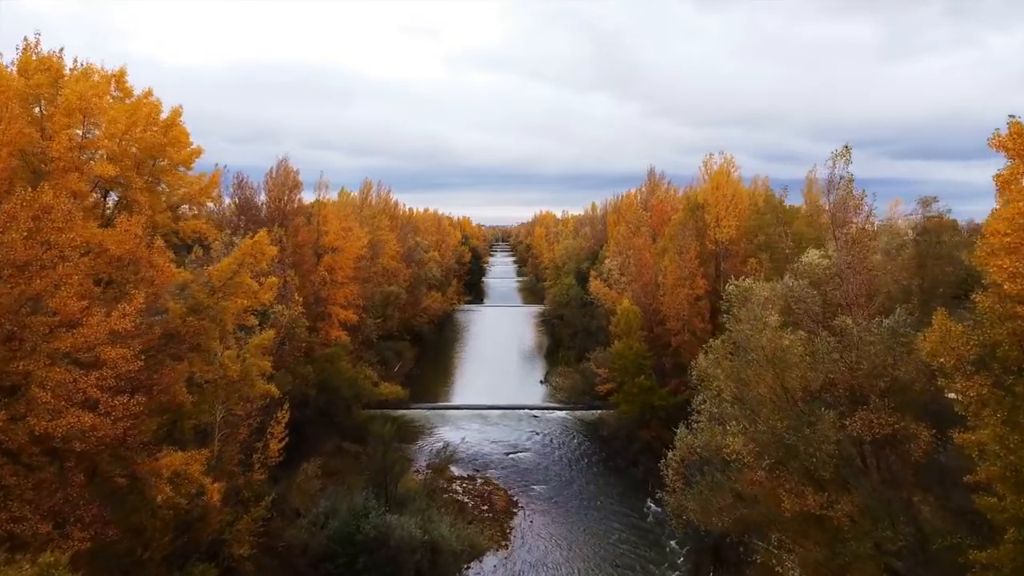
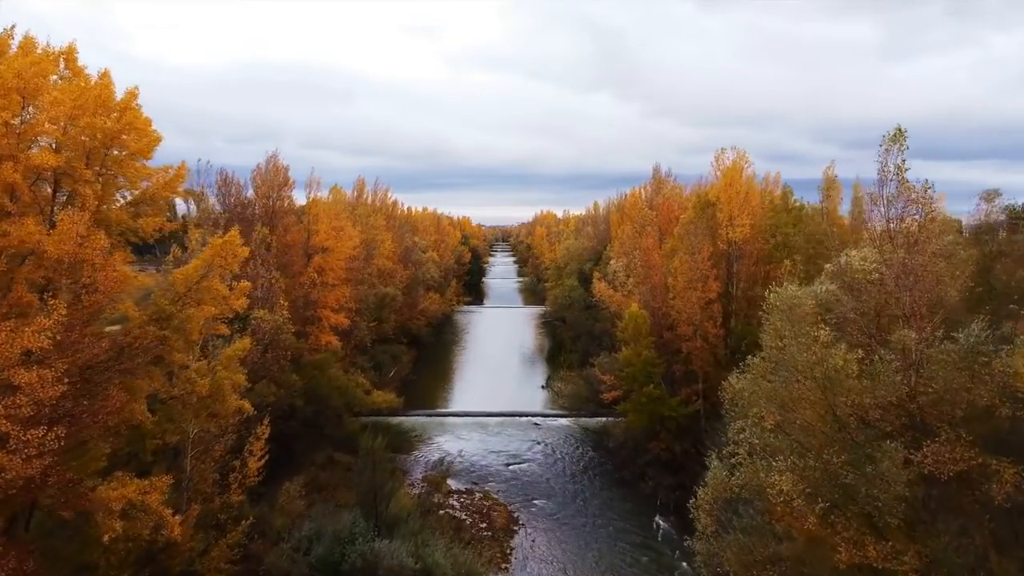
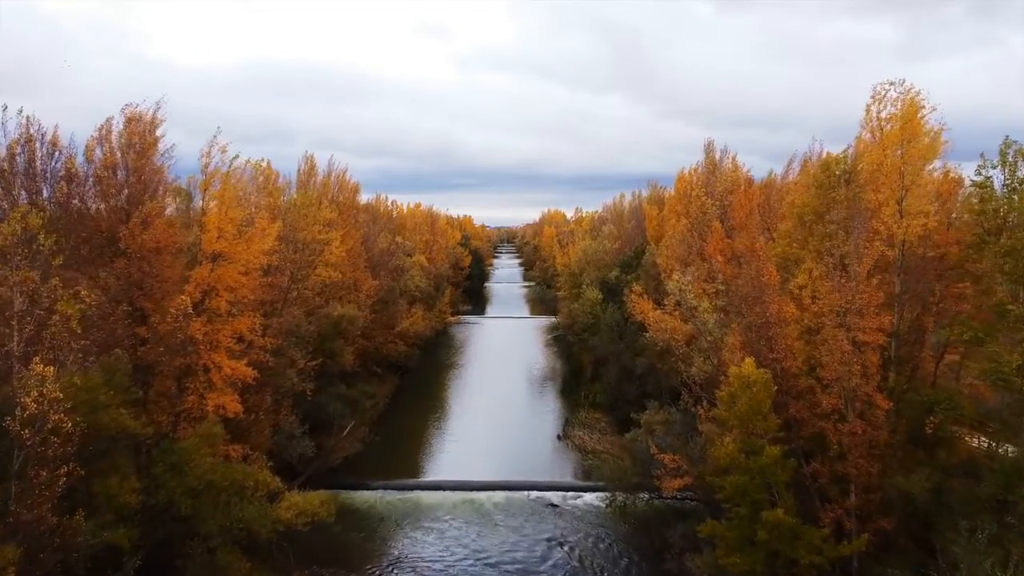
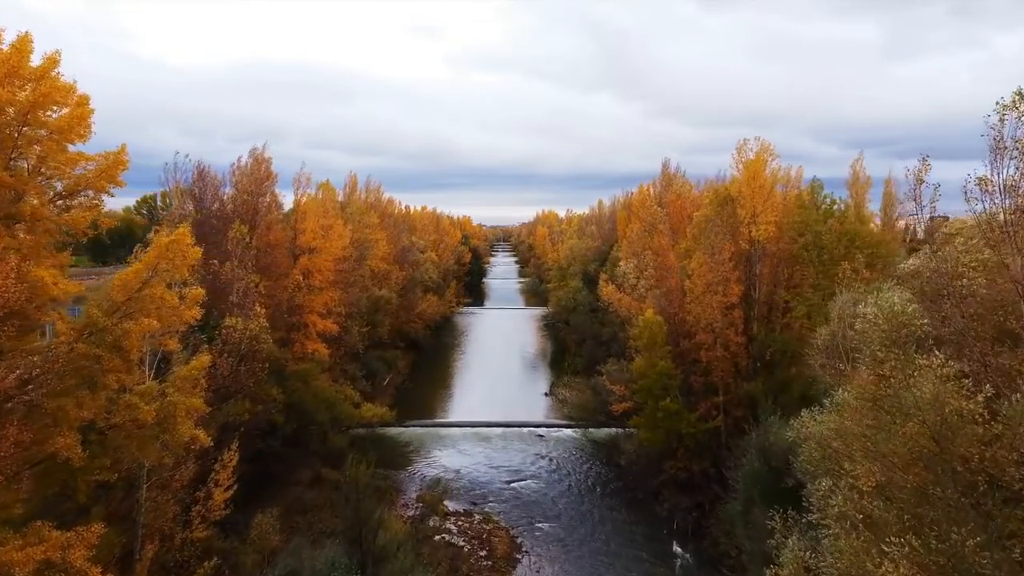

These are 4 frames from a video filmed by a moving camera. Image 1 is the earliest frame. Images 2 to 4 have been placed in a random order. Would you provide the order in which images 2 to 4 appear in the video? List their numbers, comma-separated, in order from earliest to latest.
2, 4, 3
